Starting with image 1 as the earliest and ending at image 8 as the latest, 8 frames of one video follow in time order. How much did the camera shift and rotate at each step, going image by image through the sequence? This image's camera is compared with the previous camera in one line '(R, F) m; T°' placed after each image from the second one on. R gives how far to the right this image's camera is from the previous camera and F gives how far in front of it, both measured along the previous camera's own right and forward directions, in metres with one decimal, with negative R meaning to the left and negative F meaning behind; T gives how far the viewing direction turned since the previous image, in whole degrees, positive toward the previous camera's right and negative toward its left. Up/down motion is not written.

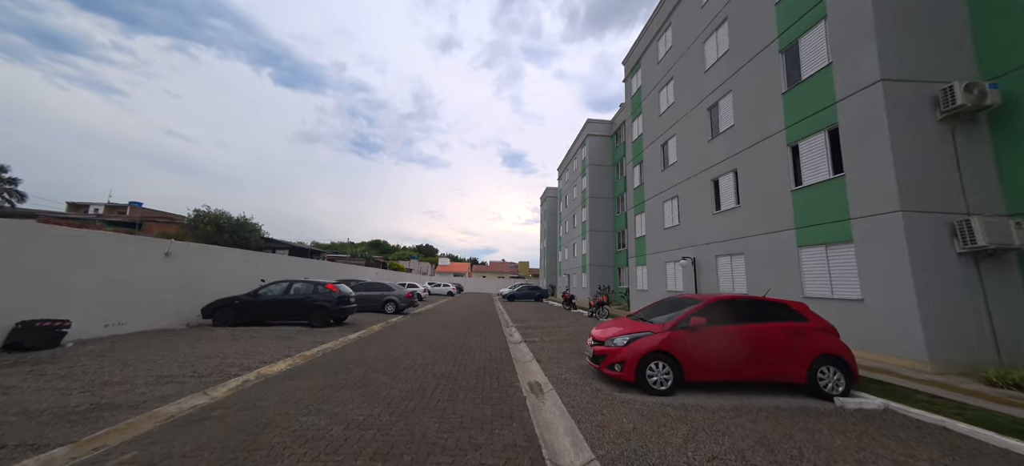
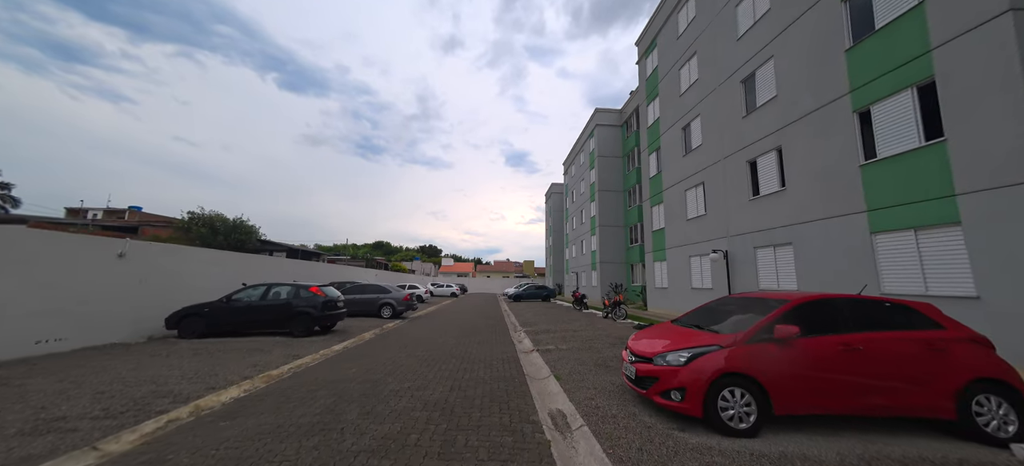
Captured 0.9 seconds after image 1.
(-0.1, +1.5) m; -1°
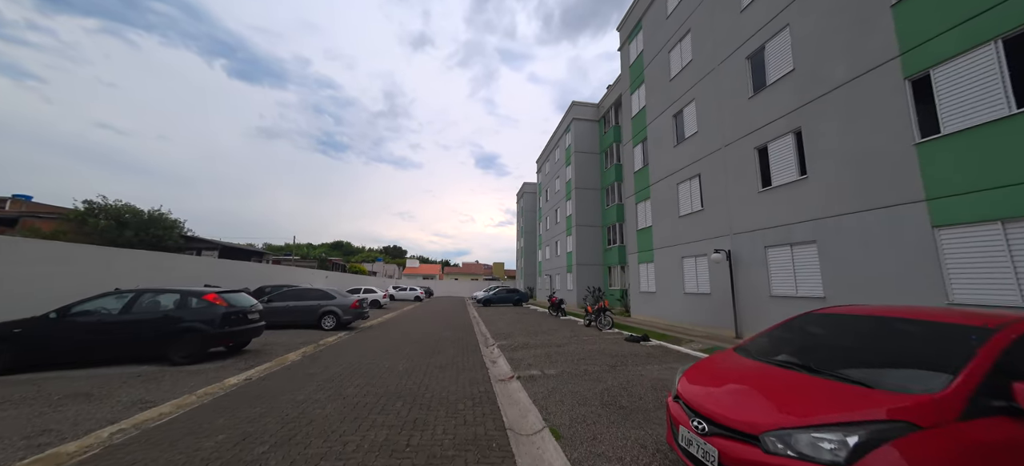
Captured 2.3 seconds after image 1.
(-0.1, +2.1) m; +5°
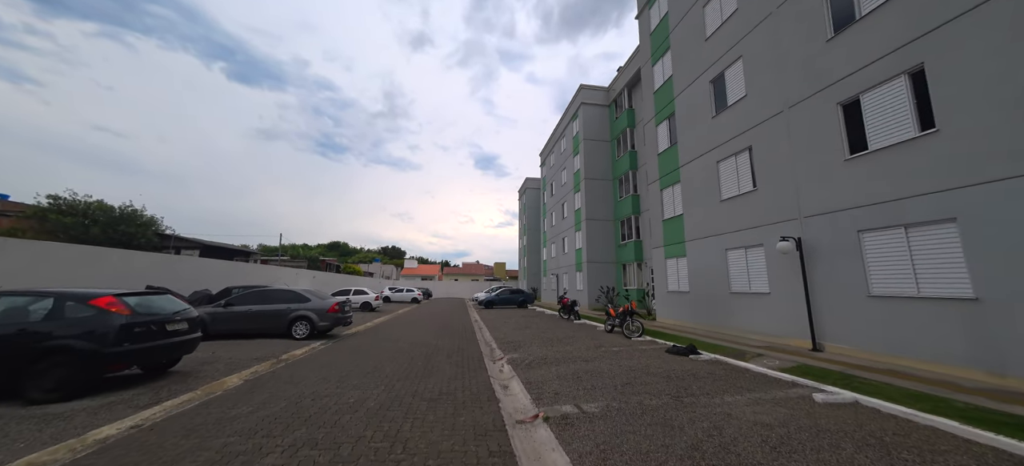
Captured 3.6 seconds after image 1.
(-0.3, +2.2) m; 0°
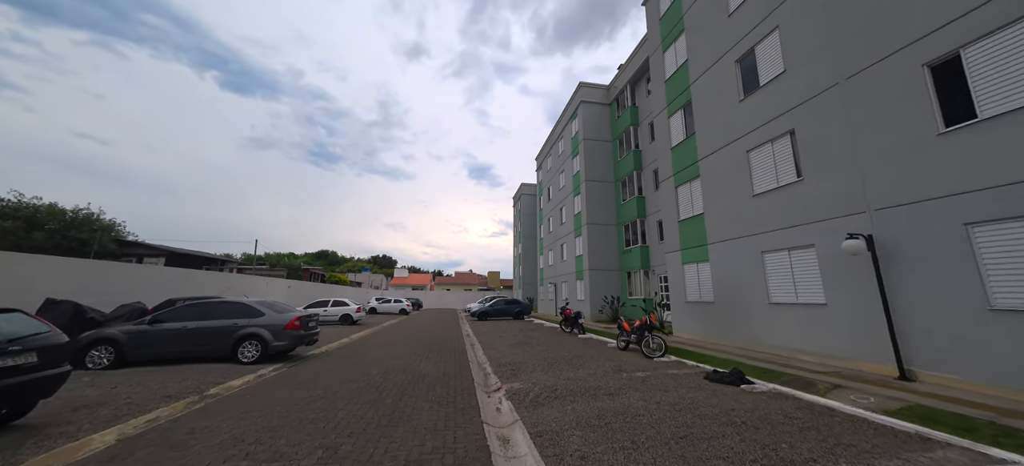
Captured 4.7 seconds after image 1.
(-0.1, +1.8) m; +1°
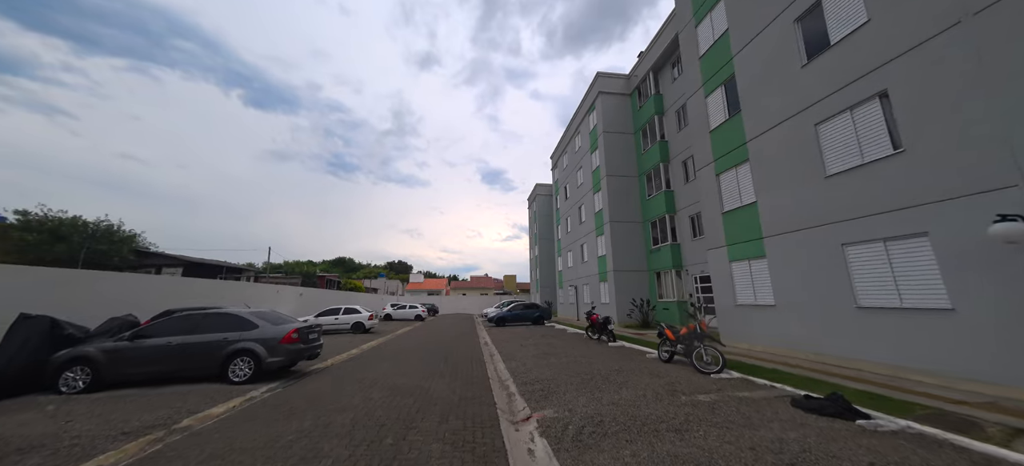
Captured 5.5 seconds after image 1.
(-0.2, +1.3) m; -3°
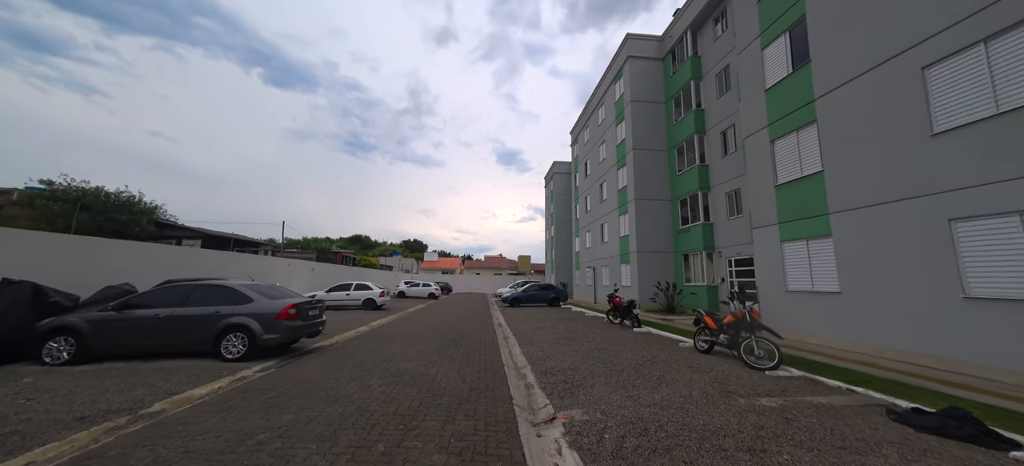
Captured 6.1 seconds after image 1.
(-0.1, +1.1) m; -3°
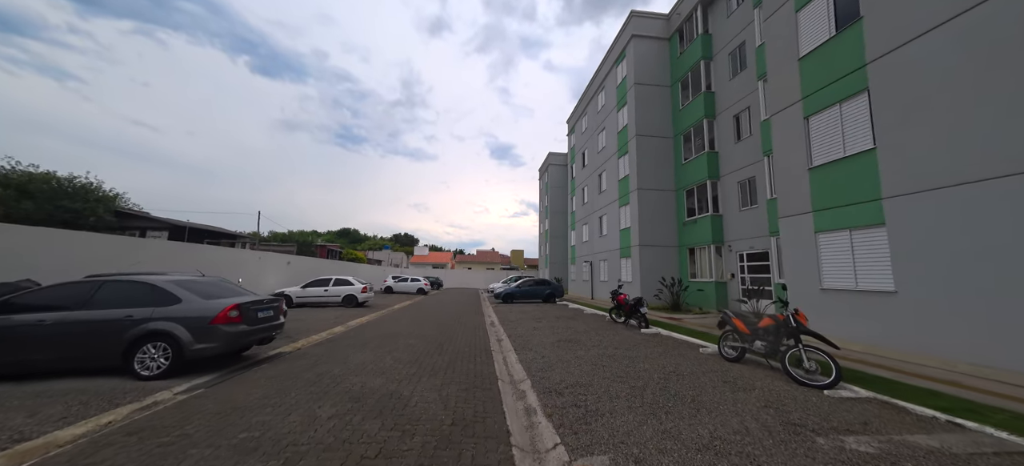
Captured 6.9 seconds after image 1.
(-0.1, +1.4) m; +1°
